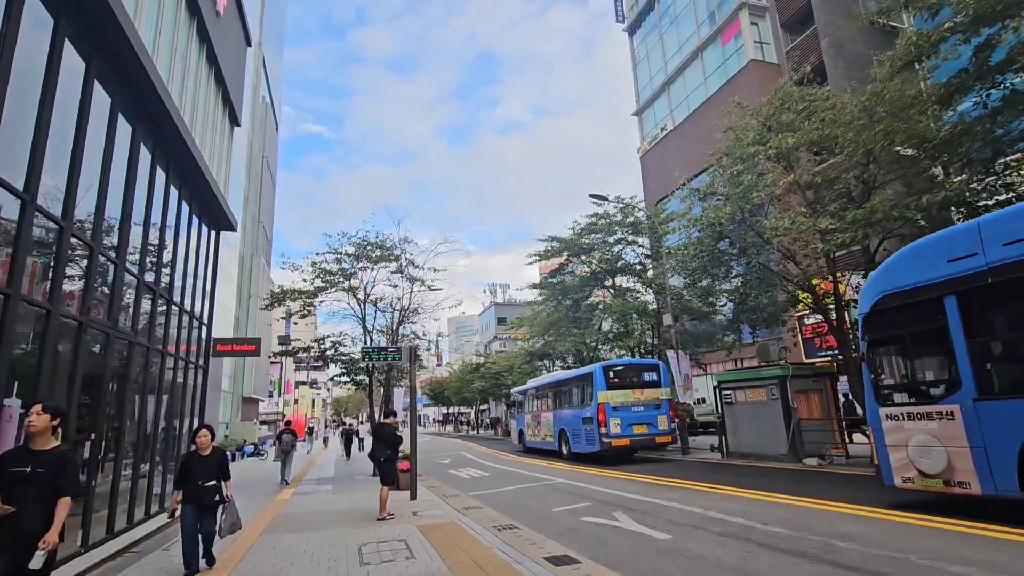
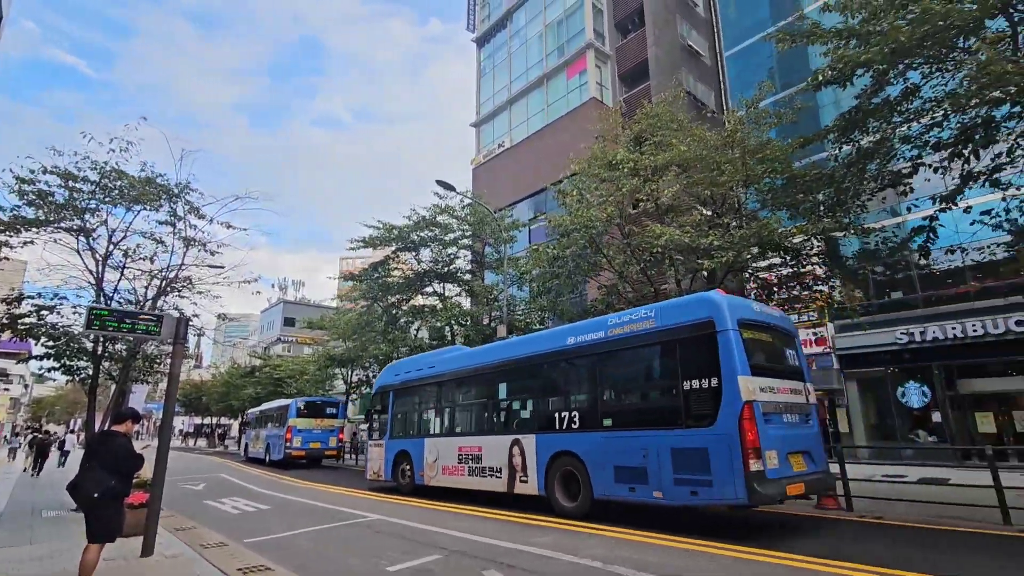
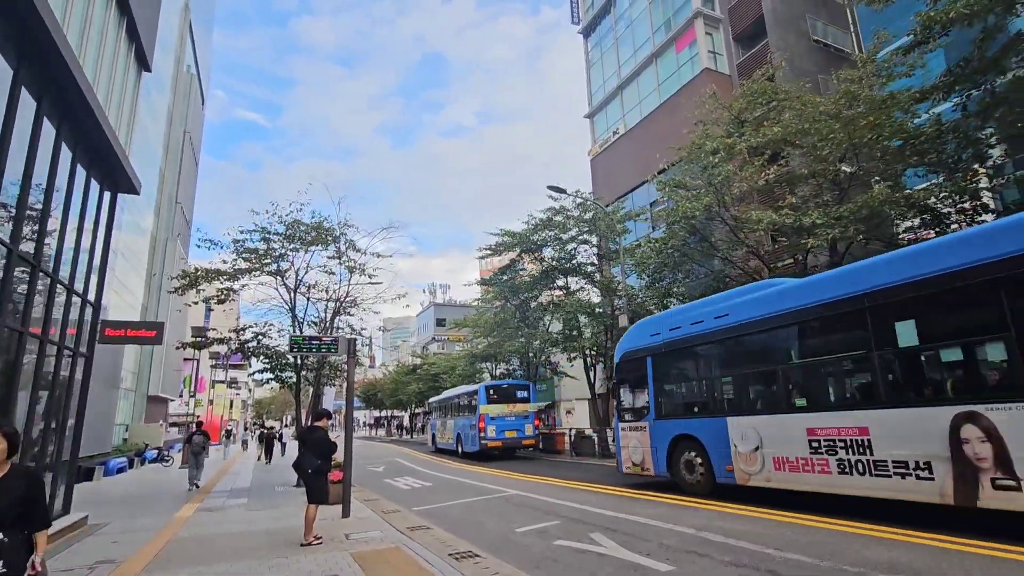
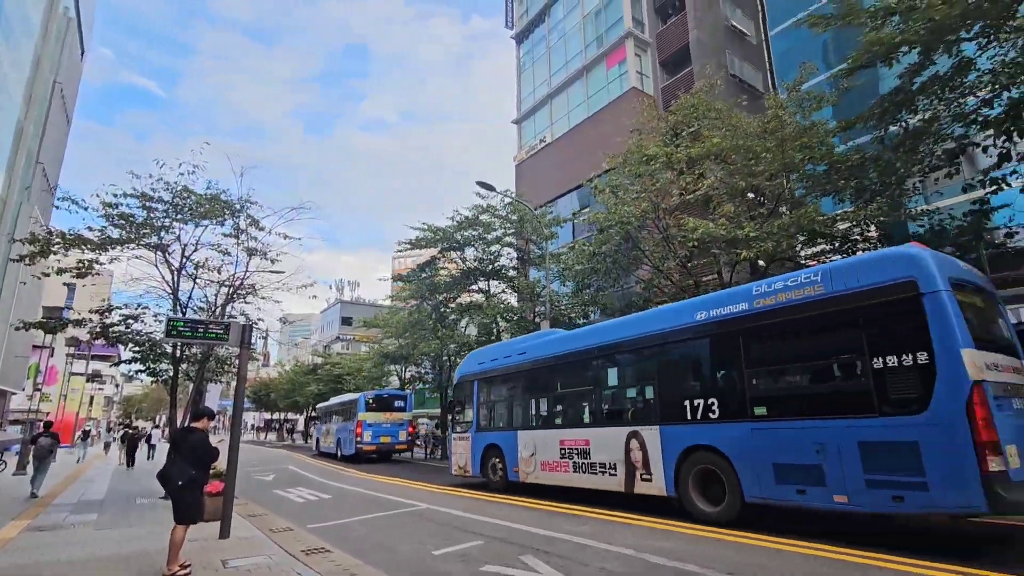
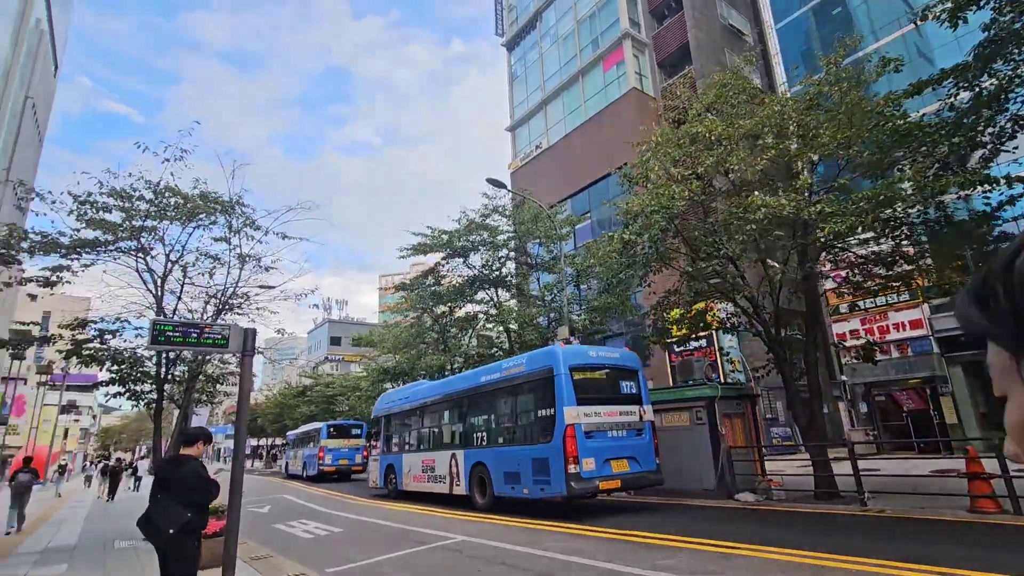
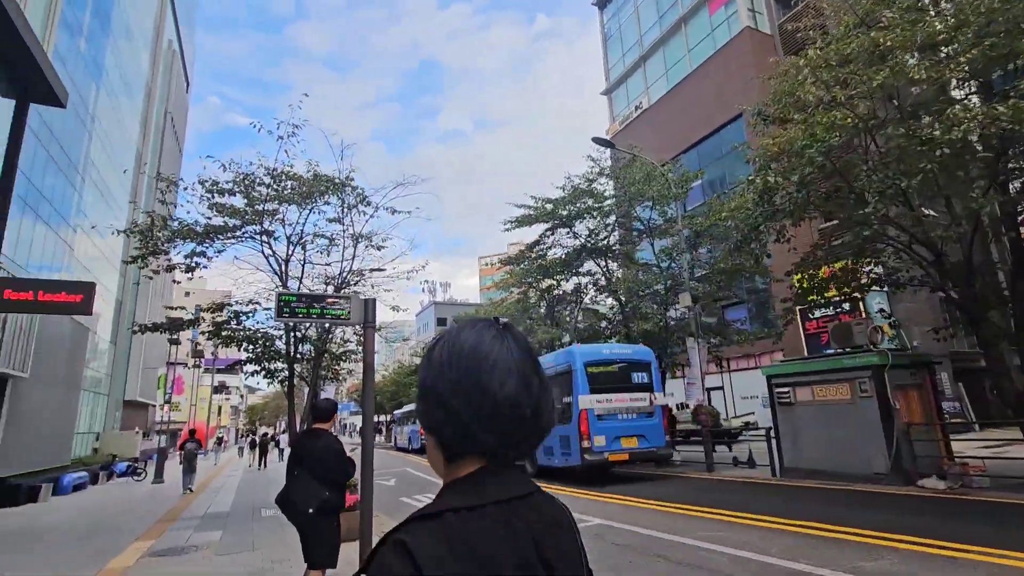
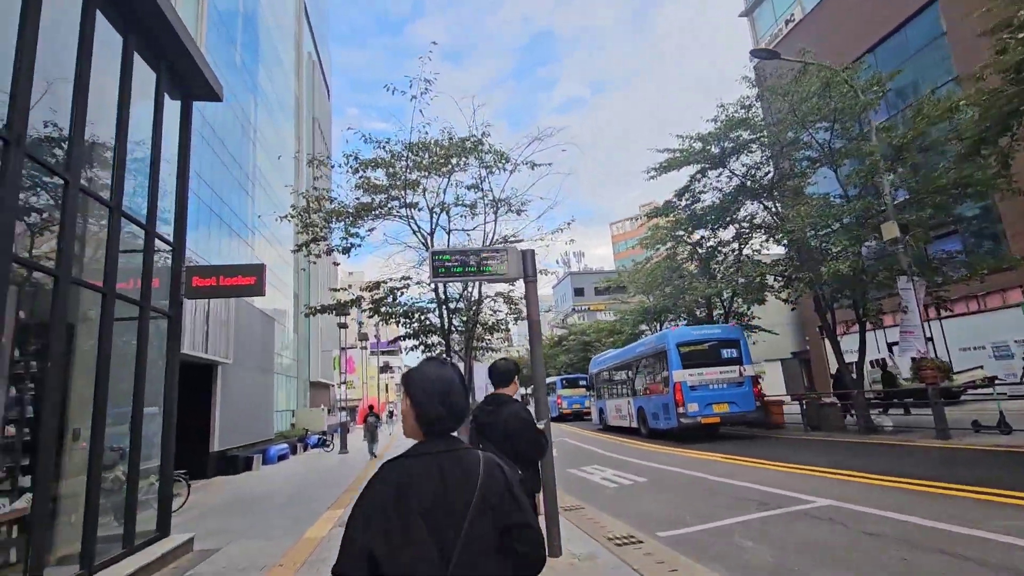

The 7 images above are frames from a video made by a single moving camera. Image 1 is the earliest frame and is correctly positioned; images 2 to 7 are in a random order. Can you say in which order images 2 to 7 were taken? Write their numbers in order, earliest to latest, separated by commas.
3, 4, 2, 5, 6, 7
